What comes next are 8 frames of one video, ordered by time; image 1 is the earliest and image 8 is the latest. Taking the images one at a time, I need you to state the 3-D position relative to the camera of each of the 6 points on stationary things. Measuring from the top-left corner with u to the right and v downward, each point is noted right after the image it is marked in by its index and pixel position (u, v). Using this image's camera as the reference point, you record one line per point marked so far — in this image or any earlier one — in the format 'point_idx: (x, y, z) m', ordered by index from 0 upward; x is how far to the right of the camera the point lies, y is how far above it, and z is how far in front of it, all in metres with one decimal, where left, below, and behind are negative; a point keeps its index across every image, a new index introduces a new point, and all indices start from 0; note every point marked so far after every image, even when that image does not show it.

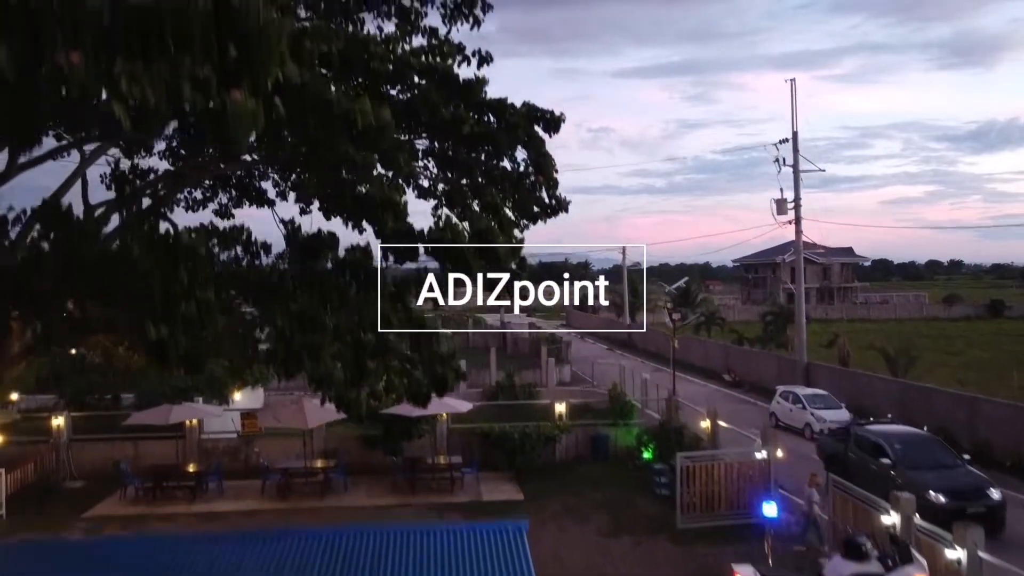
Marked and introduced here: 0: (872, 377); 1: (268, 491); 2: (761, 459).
0: (+8.2, -2.0, +18.9) m
1: (-3.9, -3.3, +13.4) m
2: (+3.5, -2.4, +11.6) m
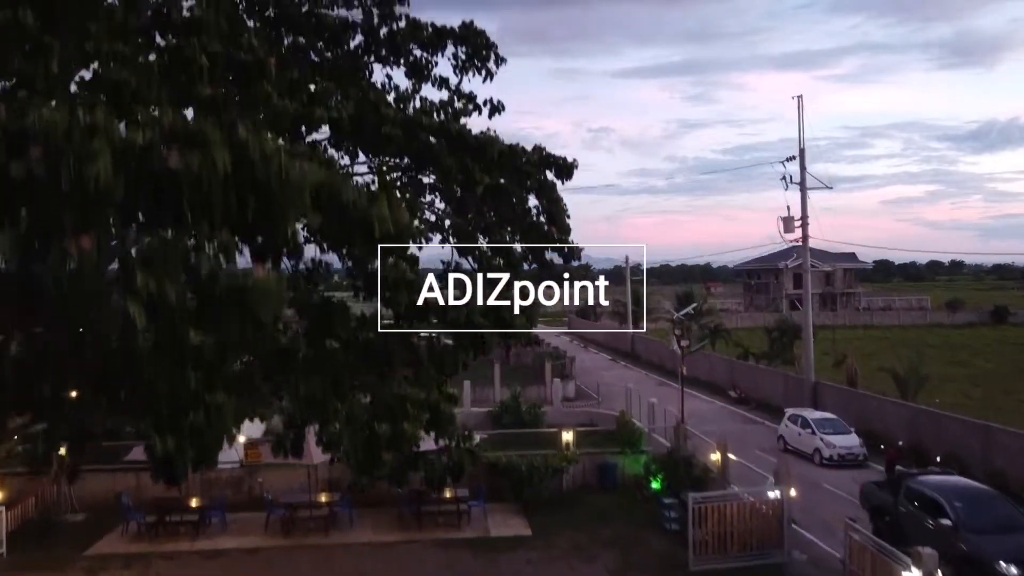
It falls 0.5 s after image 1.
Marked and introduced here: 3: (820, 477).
0: (+8.3, -2.5, +18.7) m
1: (-3.8, -3.8, +13.2) m
2: (+3.6, -2.9, +11.4) m
3: (+6.2, -3.8, +16.7) m
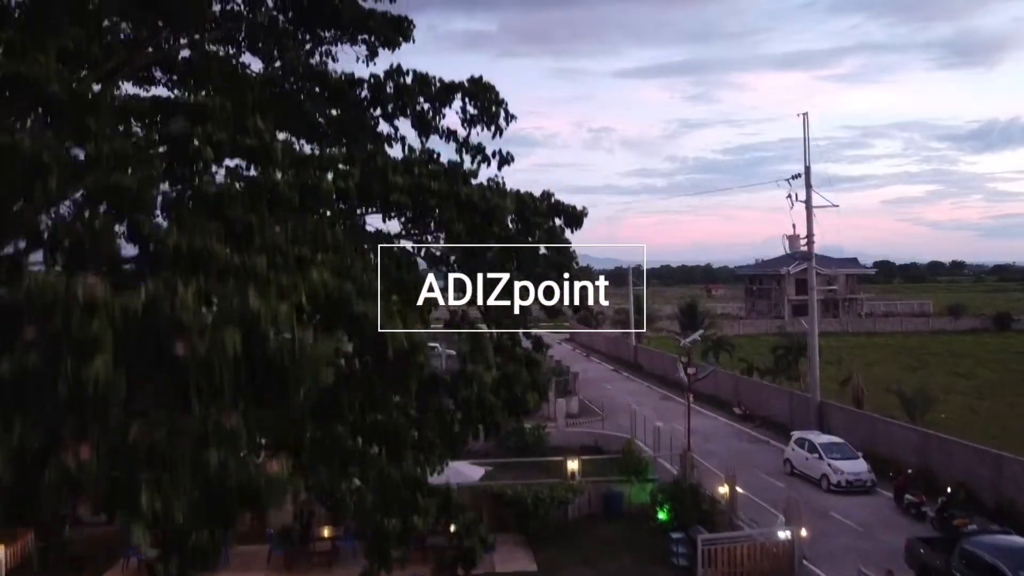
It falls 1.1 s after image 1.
0: (+8.4, -3.0, +18.5) m
1: (-3.7, -4.3, +13.1) m
2: (+3.7, -3.4, +11.3) m
3: (+6.3, -4.3, +16.5) m
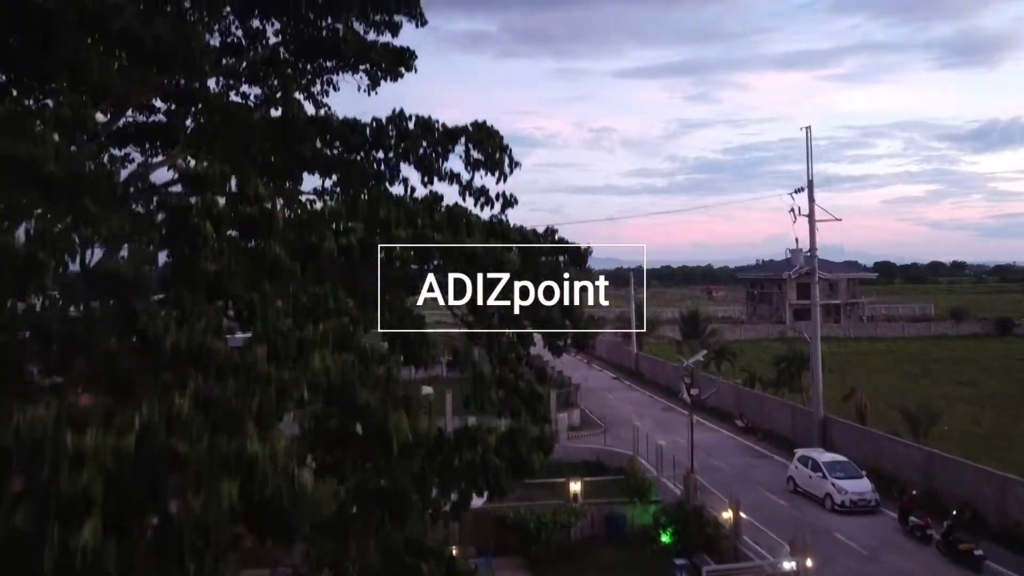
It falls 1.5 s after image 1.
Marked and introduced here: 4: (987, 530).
0: (+8.4, -3.4, +18.4) m
1: (-3.7, -4.6, +13.0) m
2: (+3.7, -3.8, +11.2) m
3: (+6.3, -4.6, +16.4) m
4: (+8.7, -4.4, +15.2) m
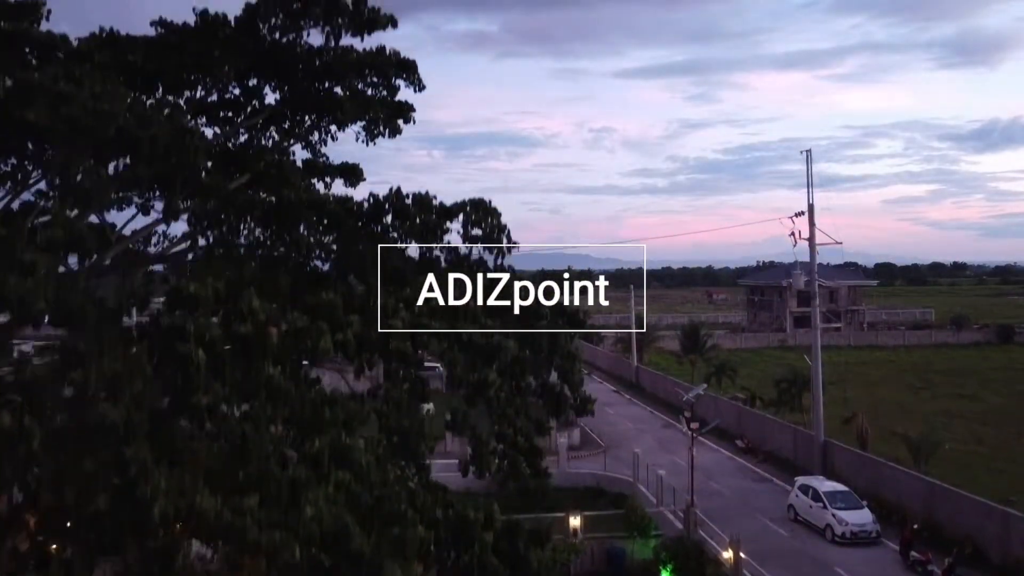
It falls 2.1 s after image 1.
0: (+8.4, -4.0, +18.3) m
1: (-3.7, -5.3, +12.9) m
2: (+3.7, -4.4, +11.1) m
3: (+6.3, -5.2, +16.3) m
4: (+8.7, -5.0, +15.1) m
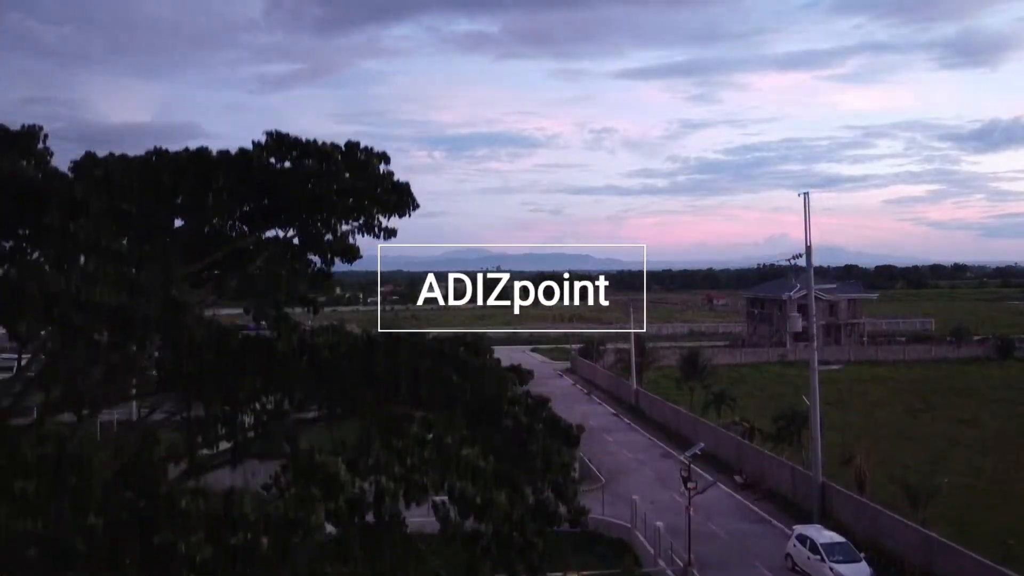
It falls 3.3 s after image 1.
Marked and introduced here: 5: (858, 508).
0: (+8.4, -5.1, +18.4) m
1: (-3.8, -6.4, +13.0) m
2: (+3.7, -5.5, +11.1) m
3: (+6.3, -6.3, +16.4) m
4: (+8.6, -6.1, +15.1) m
5: (+8.2, -5.3, +19.8) m
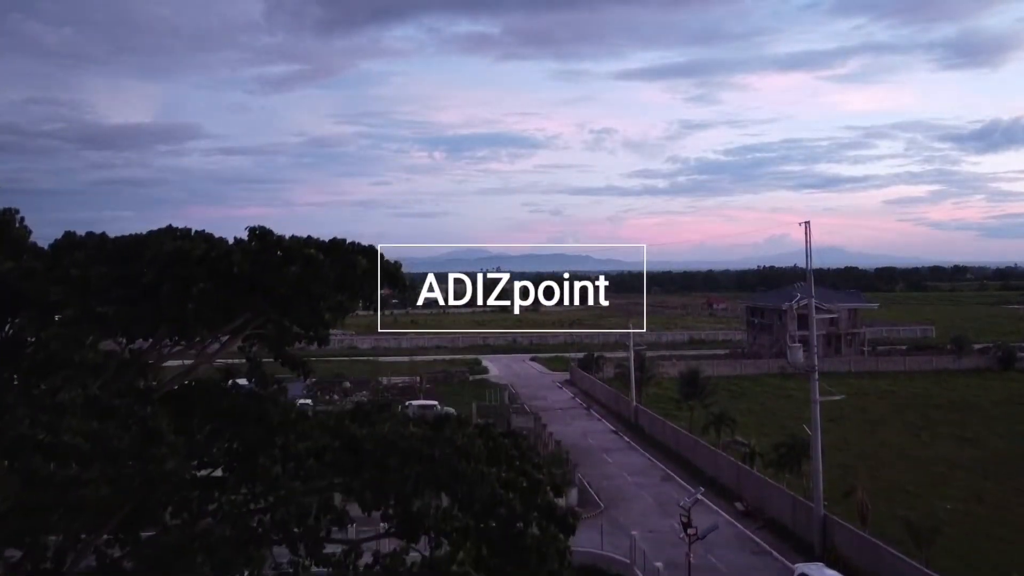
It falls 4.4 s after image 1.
0: (+8.3, -5.9, +18.1) m
1: (-3.8, -7.1, +12.7) m
2: (+3.6, -6.3, +10.9) m
3: (+6.2, -7.1, +16.1) m
4: (+8.5, -6.9, +14.9) m
5: (+8.2, -6.1, +19.6) m
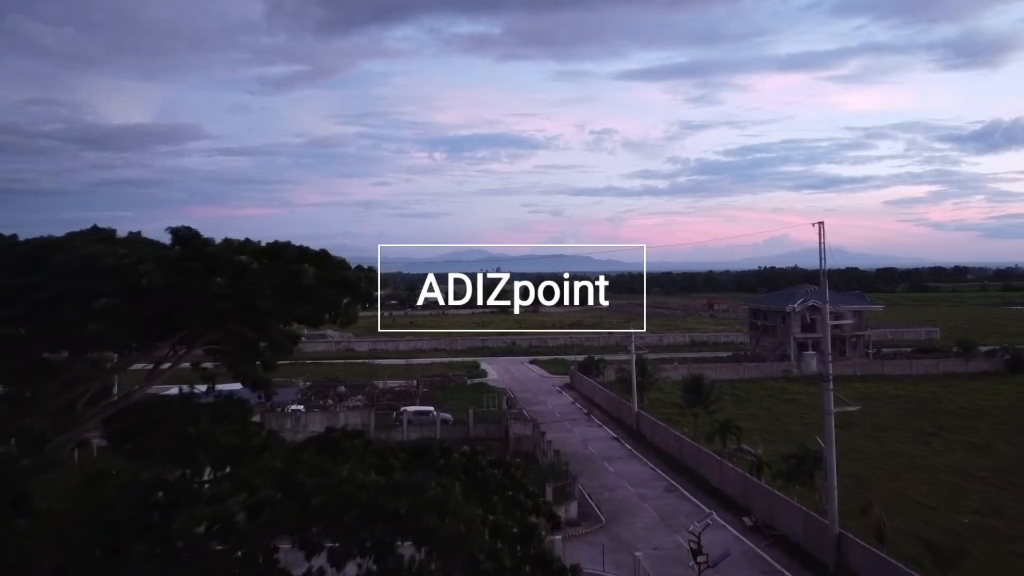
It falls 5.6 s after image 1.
0: (+8.2, -6.0, +16.9) m
1: (-3.9, -7.2, +11.5) m
2: (+3.5, -6.4, +9.7) m
3: (+6.1, -7.2, +14.9) m
4: (+8.4, -7.0, +13.7) m
5: (+8.1, -6.2, +18.4) m
